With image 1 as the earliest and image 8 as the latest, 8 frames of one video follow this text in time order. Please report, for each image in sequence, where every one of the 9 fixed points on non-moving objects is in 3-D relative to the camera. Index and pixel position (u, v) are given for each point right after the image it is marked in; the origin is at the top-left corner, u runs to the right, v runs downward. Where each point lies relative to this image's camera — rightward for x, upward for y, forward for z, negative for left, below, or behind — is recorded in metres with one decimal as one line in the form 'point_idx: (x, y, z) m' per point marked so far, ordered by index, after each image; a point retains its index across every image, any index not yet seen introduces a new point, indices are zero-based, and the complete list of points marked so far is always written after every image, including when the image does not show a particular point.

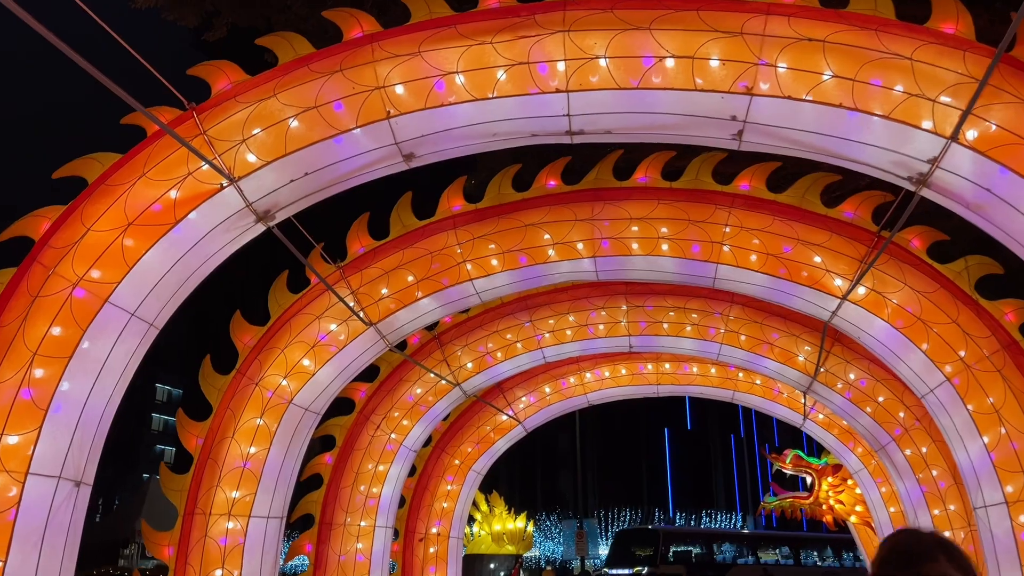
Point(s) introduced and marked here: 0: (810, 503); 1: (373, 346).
0: (+4.7, -3.4, +12.9) m
1: (-1.3, -0.5, +7.3) m
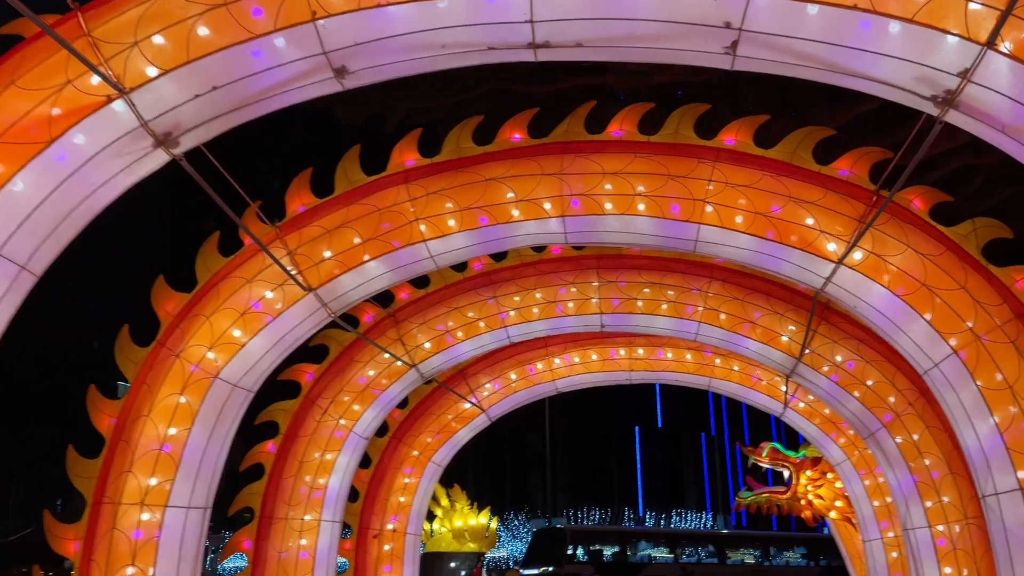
0: (+4.2, -3.2, +12.3) m
1: (-1.6, -0.2, +6.5) m
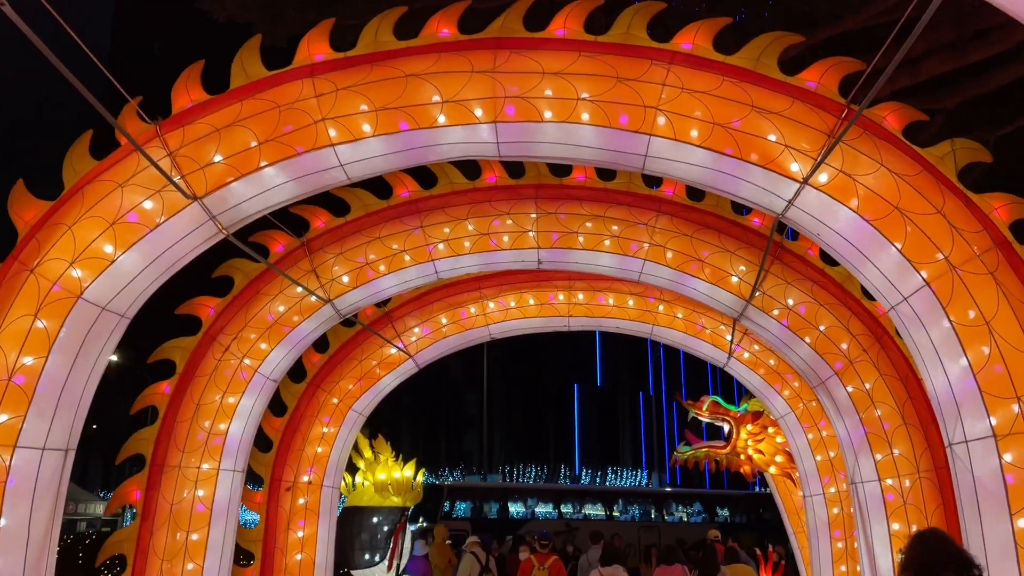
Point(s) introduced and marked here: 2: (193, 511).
0: (+3.2, -2.4, +11.9) m
1: (-2.1, +0.4, +5.6) m
2: (-2.8, -2.0, +7.2) m
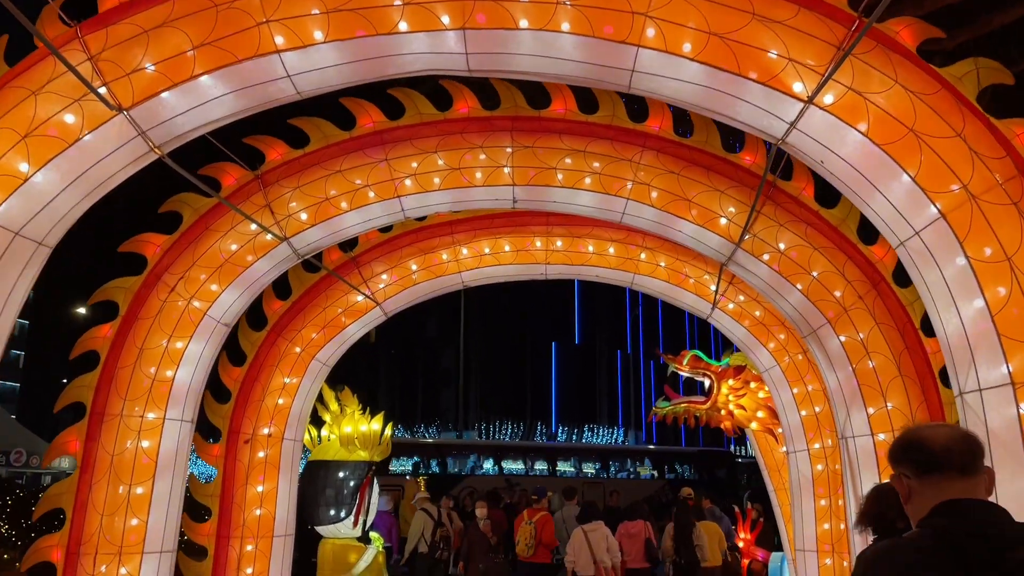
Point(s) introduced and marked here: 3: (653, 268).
0: (+2.8, -1.7, +11.6) m
1: (-2.3, +0.8, +4.9) m
2: (-3.1, -1.4, +6.6) m
3: (+1.6, +0.2, +9.3) m
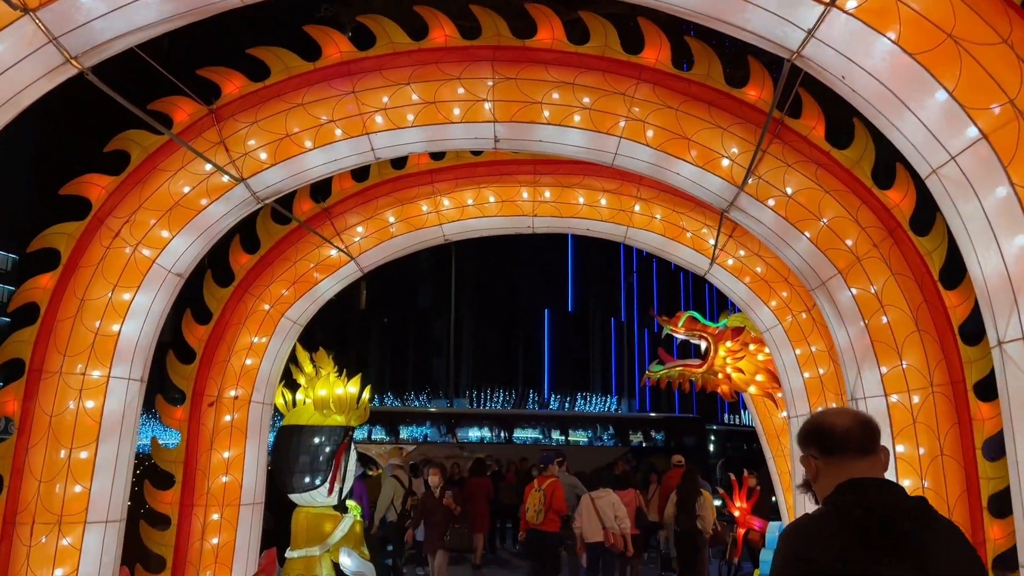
0: (+2.6, -1.1, +11.0) m
1: (-2.5, +1.2, +4.3) m
2: (-3.2, -1.0, +6.0) m
3: (+1.5, +0.7, +8.7) m
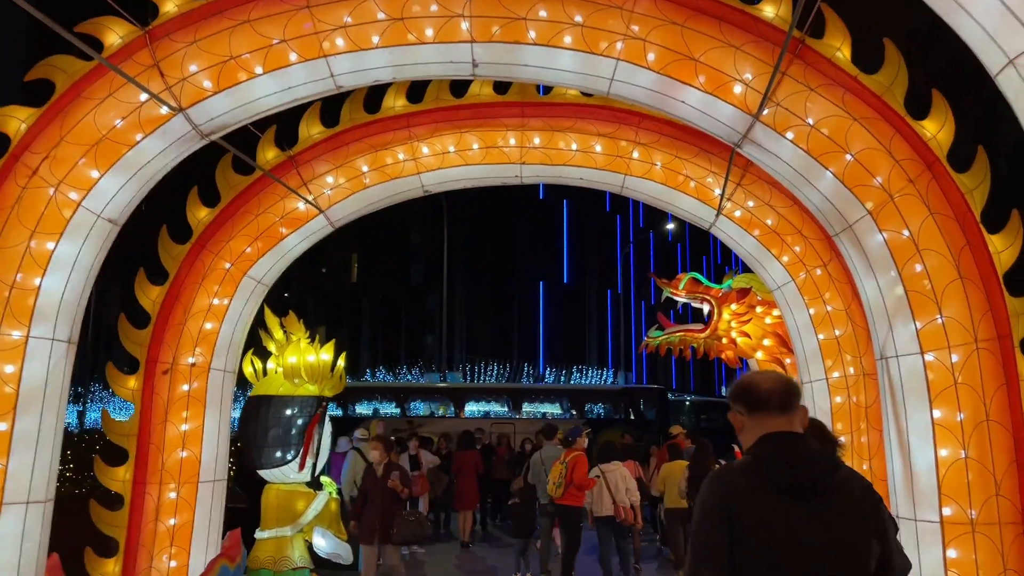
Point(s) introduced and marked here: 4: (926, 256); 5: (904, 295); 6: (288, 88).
0: (+2.5, -0.6, +10.2) m
1: (-2.6, +1.5, +3.4) m
2: (-3.3, -0.7, +5.2) m
3: (+1.3, +1.2, +7.9) m
4: (+2.7, +0.2, +5.2) m
5: (+2.6, -0.1, +5.4) m
6: (-1.6, +1.4, +5.8) m
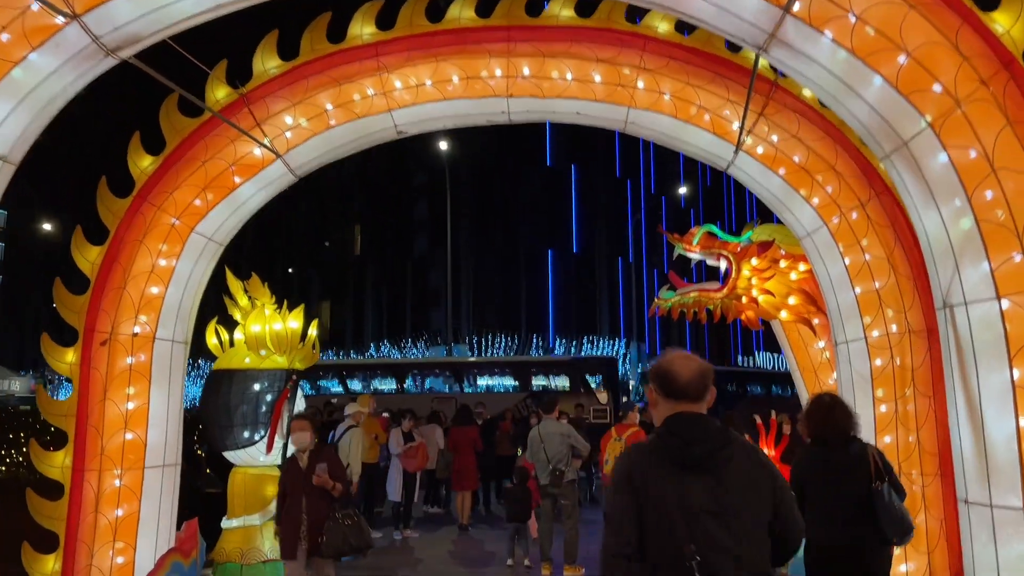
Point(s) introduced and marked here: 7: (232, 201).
0: (+2.4, -0.1, +9.2) m
1: (-2.8, +1.7, +2.4) m
2: (-3.5, -0.4, +4.3) m
3: (+1.2, +1.6, +6.8) m
4: (+2.5, +0.6, +4.2) m
5: (+2.5, +0.3, +4.3) m
6: (-1.7, +1.7, +4.8) m
7: (-2.4, +0.8, +7.1) m
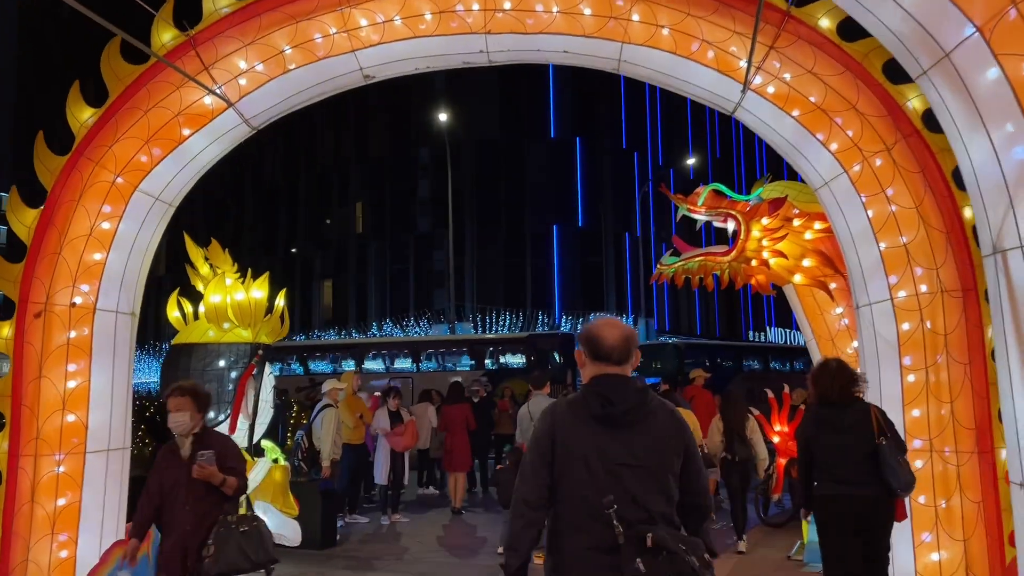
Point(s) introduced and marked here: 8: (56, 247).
0: (+2.3, +0.3, +8.5) m
1: (-3.0, +1.9, +1.7) m
2: (-3.6, -0.2, +3.6) m
3: (+1.0, +1.9, +6.0) m
4: (+2.3, +0.8, +3.4) m
5: (+2.3, +0.6, +3.5) m
6: (-1.9, +1.9, +4.1) m
7: (-2.6, +1.0, +6.4) m
8: (-3.4, +0.3, +6.1) m
